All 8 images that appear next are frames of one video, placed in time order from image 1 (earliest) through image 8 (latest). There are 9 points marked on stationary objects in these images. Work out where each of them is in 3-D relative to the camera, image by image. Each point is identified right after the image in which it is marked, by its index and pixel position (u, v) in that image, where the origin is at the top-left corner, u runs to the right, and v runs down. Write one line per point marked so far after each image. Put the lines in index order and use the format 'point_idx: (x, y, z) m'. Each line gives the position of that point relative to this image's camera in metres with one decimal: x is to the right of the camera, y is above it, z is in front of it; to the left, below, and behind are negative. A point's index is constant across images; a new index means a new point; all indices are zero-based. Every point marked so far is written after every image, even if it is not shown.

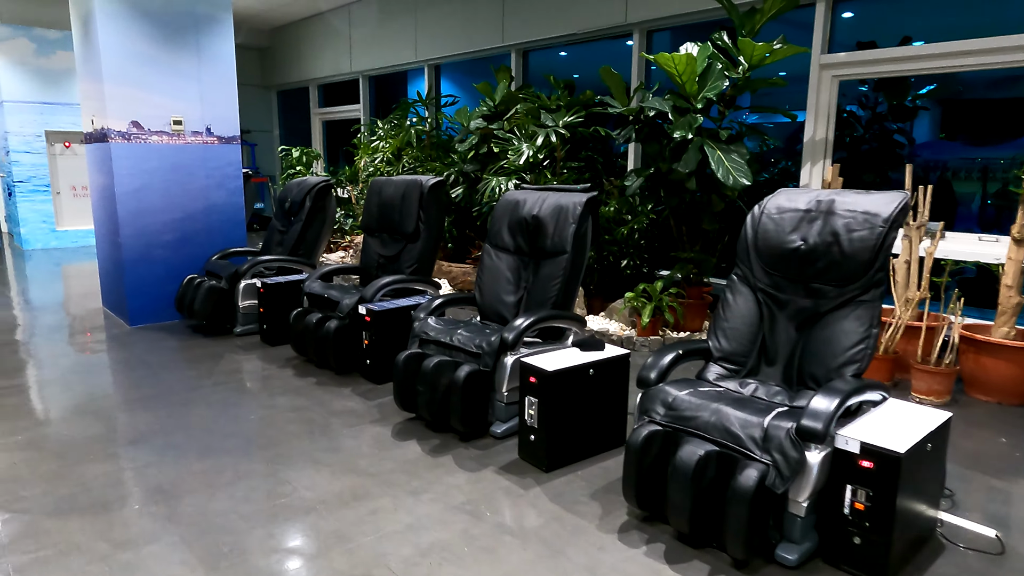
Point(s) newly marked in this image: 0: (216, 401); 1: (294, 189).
0: (-1.4, -0.5, +3.2) m
1: (-1.5, +0.7, +4.7) m
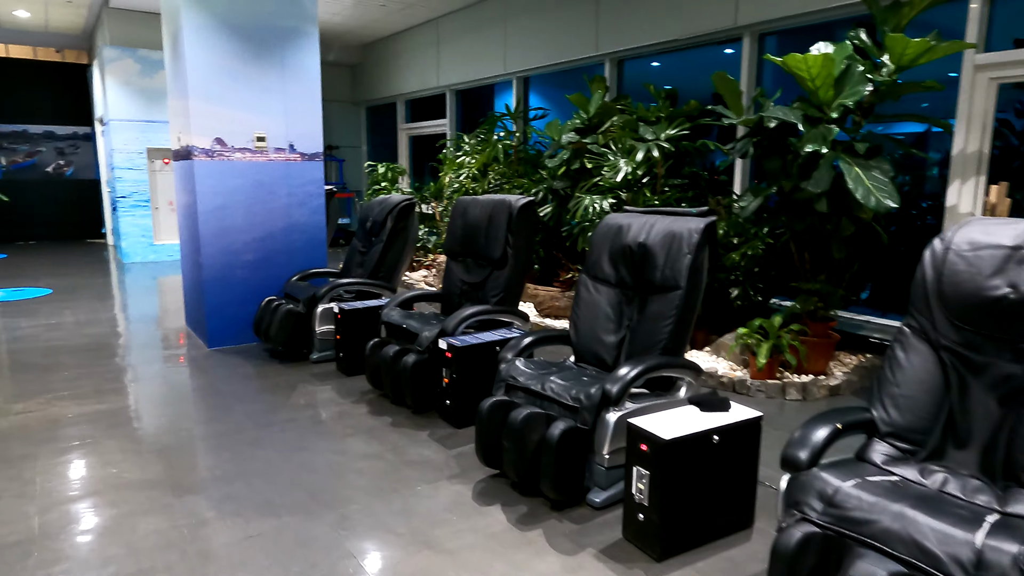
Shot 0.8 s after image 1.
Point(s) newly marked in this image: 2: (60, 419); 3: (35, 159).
0: (-1.0, -0.7, +2.9) m
1: (-0.9, +0.5, +4.4) m
2: (-2.2, -0.6, +3.2) m
3: (-7.7, +2.1, +10.8) m
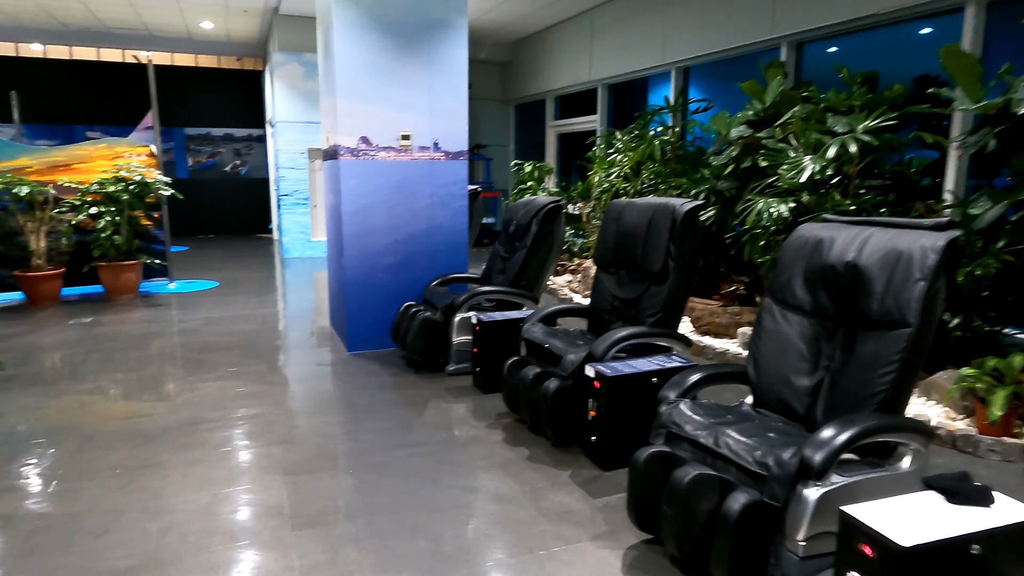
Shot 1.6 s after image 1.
0: (-0.4, -0.7, +2.6) m
1: (0.0, +0.5, +4.1) m
2: (-1.5, -0.6, +3.2) m
3: (-5.2, +2.3, +11.7) m
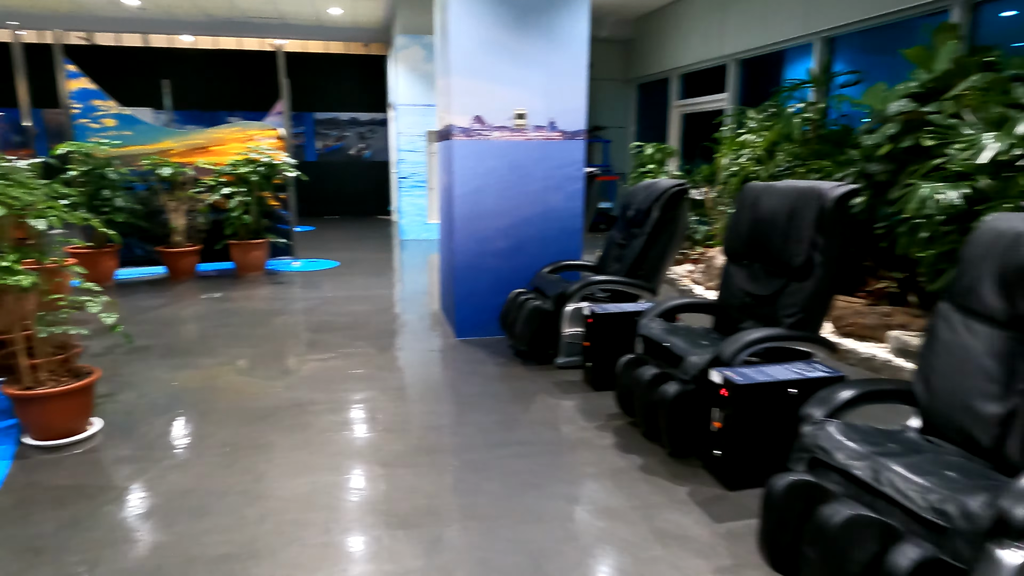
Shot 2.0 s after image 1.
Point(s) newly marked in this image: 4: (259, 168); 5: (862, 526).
0: (0.0, -0.7, +2.5) m
1: (+0.7, +0.5, +3.8) m
2: (-1.0, -0.5, +3.2) m
3: (-3.1, +2.7, +12.2) m
4: (-2.4, +1.1, +6.4) m
5: (+0.8, -0.6, +1.5) m
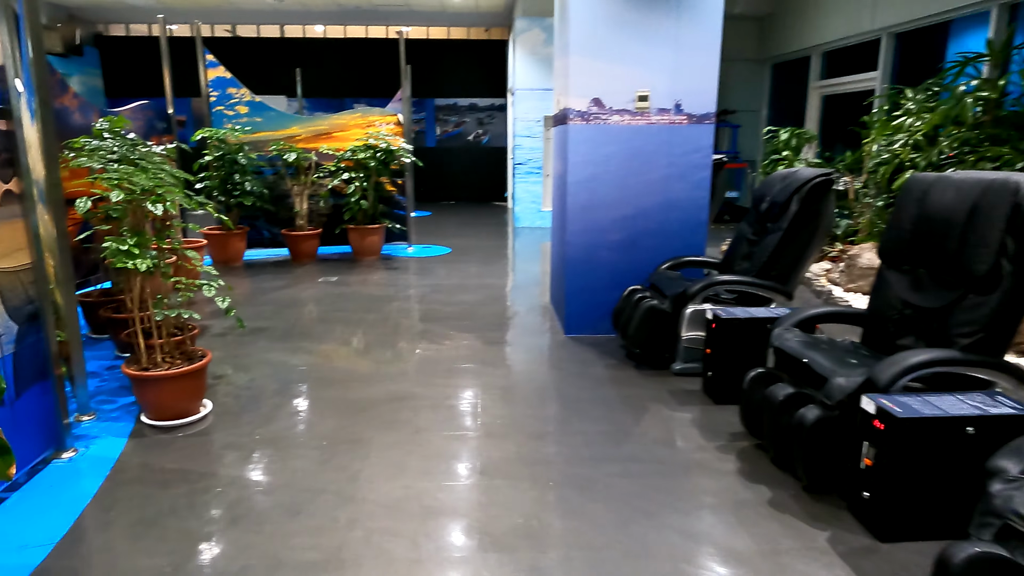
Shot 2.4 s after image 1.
0: (+0.4, -0.7, +2.2) m
1: (+1.3, +0.5, +3.4) m
2: (-0.5, -0.5, +3.1) m
3: (-0.9, +2.9, +12.2) m
4: (-1.3, +1.3, +6.4) m
5: (+1.0, -0.6, +1.2) m
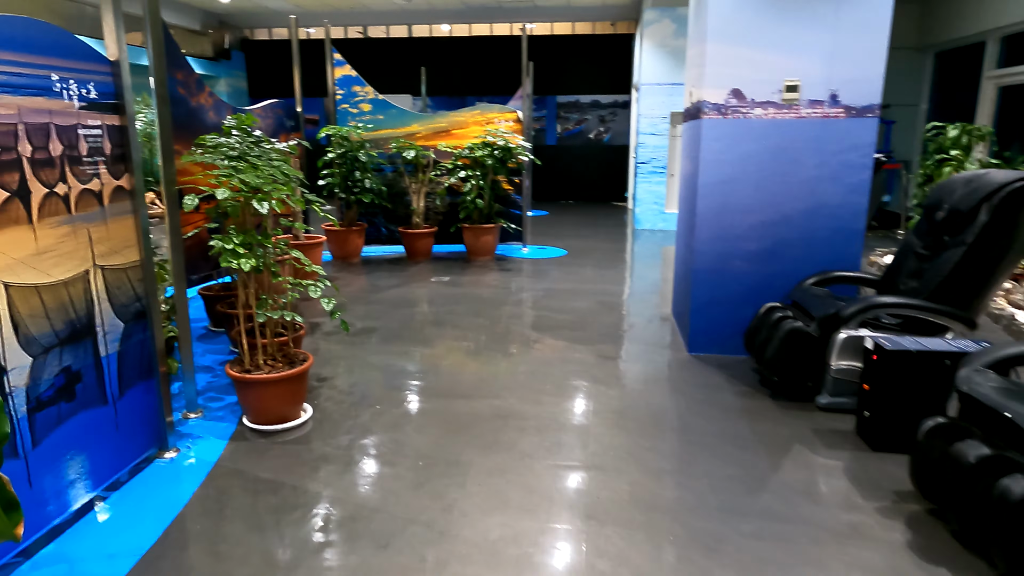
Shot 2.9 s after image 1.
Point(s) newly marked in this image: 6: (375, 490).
0: (+0.7, -0.8, +1.8) m
1: (+1.9, +0.4, +2.8) m
2: (0.0, -0.5, +2.9) m
3: (+1.2, +2.9, +11.9) m
4: (-0.2, +1.3, +6.3) m
5: (+1.1, -0.7, +0.7) m
6: (-0.5, -0.7, +2.2) m
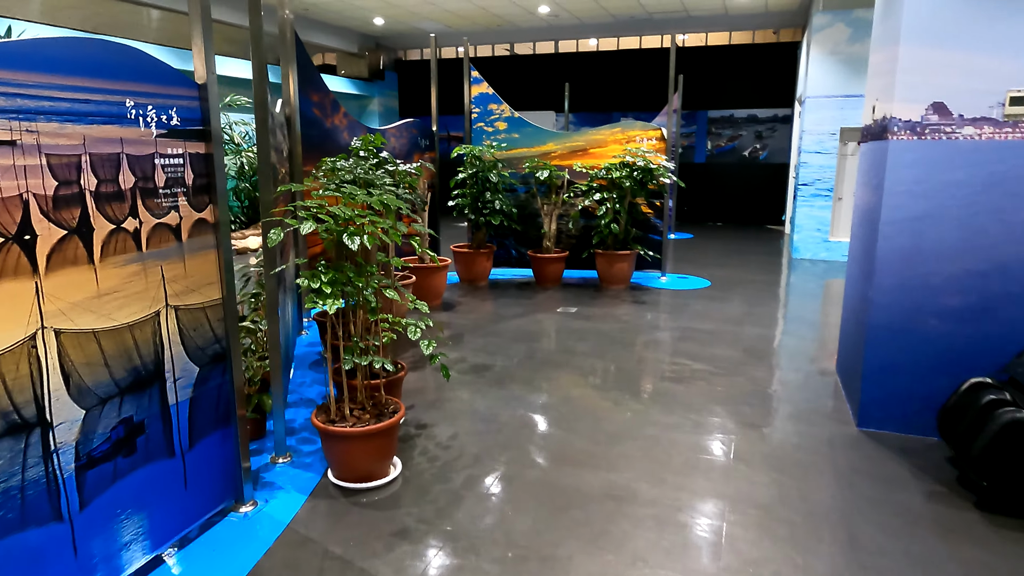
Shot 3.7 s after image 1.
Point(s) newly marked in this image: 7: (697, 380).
0: (+0.9, -1.0, +1.2) m
1: (+2.3, +0.1, +2.0) m
2: (+0.4, -0.7, +2.4) m
3: (+3.7, +2.4, +11.0) m
4: (+1.1, +1.0, +5.8) m
5: (+1.0, -0.9, 0.0) m
6: (-0.2, -0.8, +1.9) m
7: (+1.0, -0.5, +3.6) m
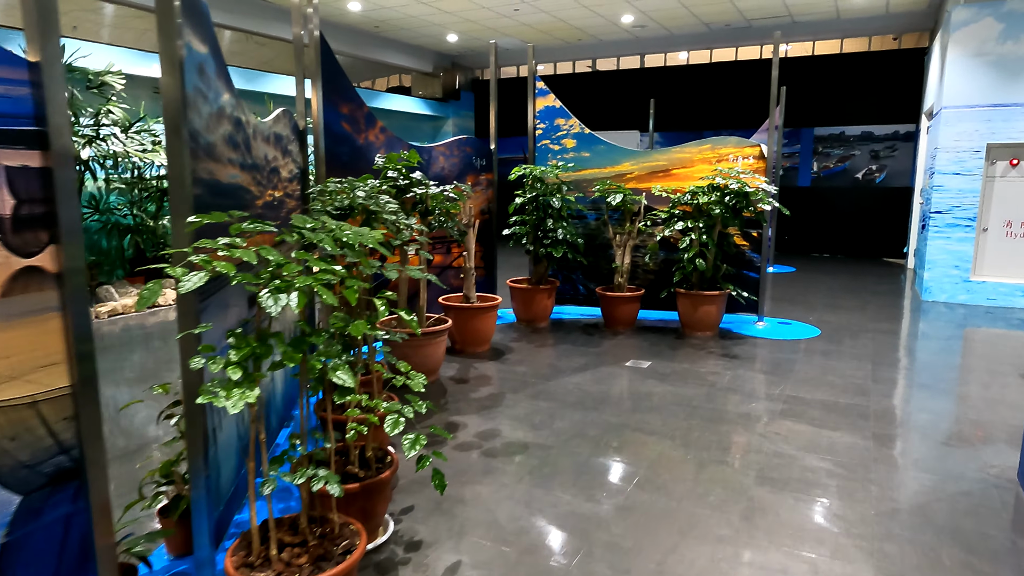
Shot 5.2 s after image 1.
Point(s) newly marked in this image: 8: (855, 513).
0: (+0.7, -1.1, +0.3) m
1: (+2.3, -0.1, +0.8) m
2: (+0.4, -1.0, +1.5) m
3: (+4.9, +1.8, +9.7) m
4: (+1.5, +0.7, +4.8) m
5: (+0.7, -1.0, -1.0) m
6: (-0.2, -1.0, +1.0) m
7: (+1.2, -0.8, +2.6) m
8: (+1.2, -0.8, +2.4) m
